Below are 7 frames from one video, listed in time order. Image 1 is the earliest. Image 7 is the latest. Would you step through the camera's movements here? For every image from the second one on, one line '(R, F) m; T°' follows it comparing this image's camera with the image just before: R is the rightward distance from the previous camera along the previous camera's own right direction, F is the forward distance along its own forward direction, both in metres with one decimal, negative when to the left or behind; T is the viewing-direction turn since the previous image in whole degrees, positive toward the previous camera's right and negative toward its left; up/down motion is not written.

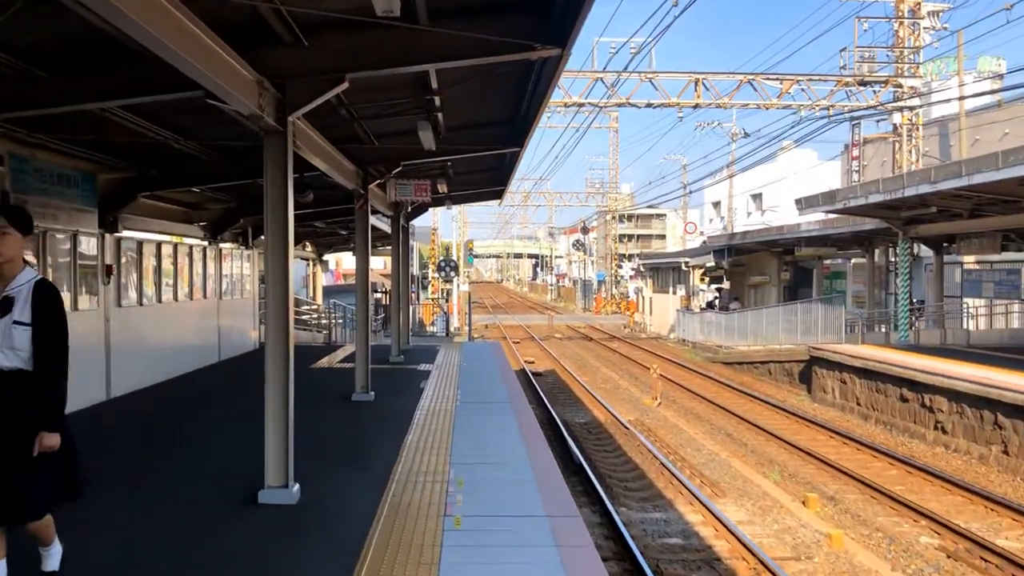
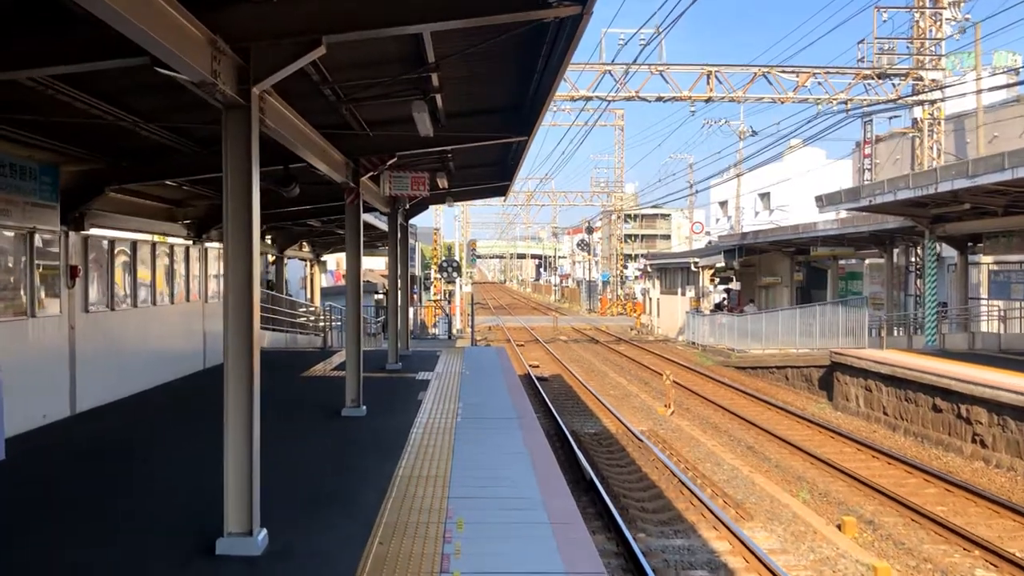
(0.0, +0.8) m; 0°
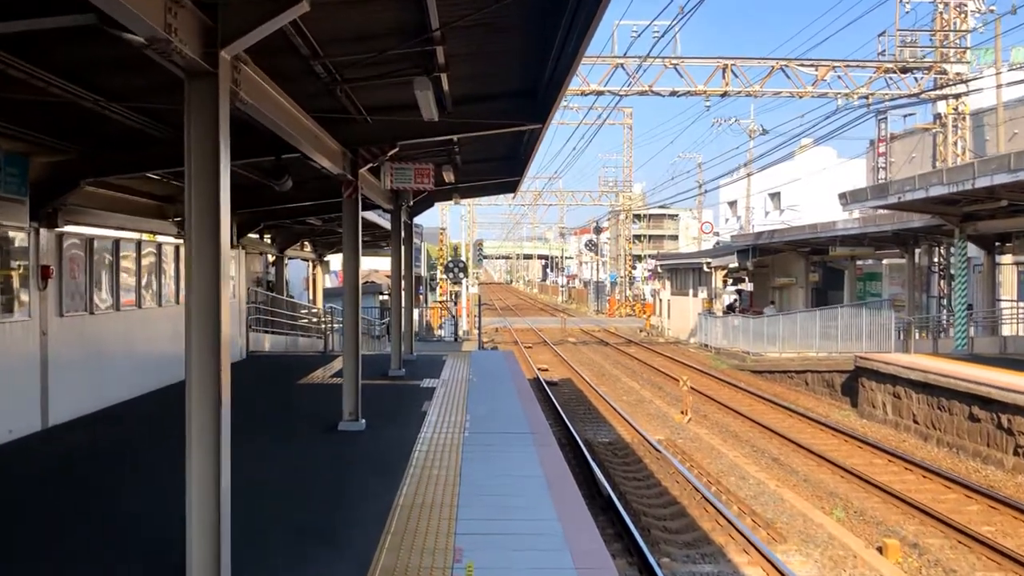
(-0.1, +0.7) m; 0°
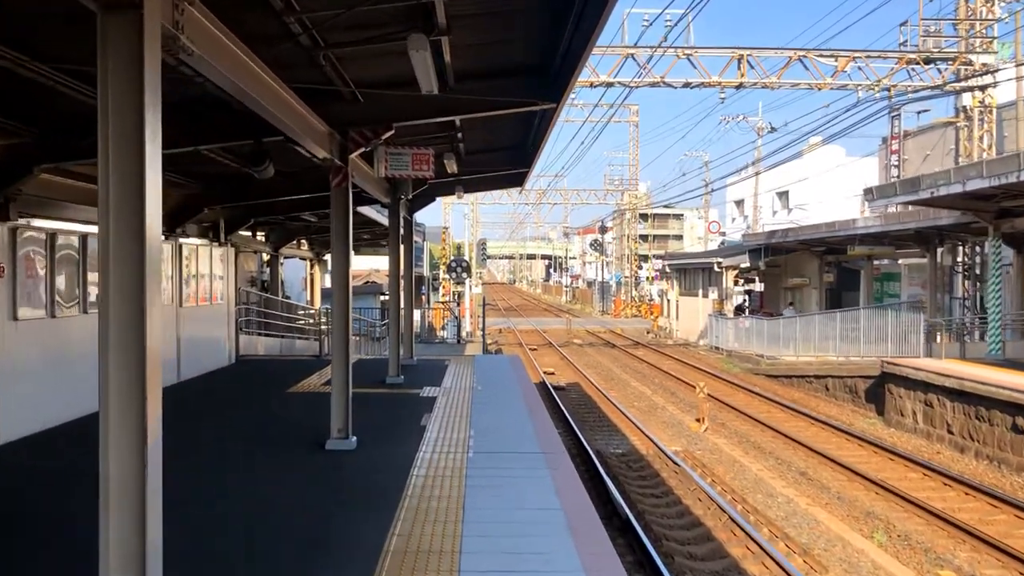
(-0.1, +0.8) m; 0°
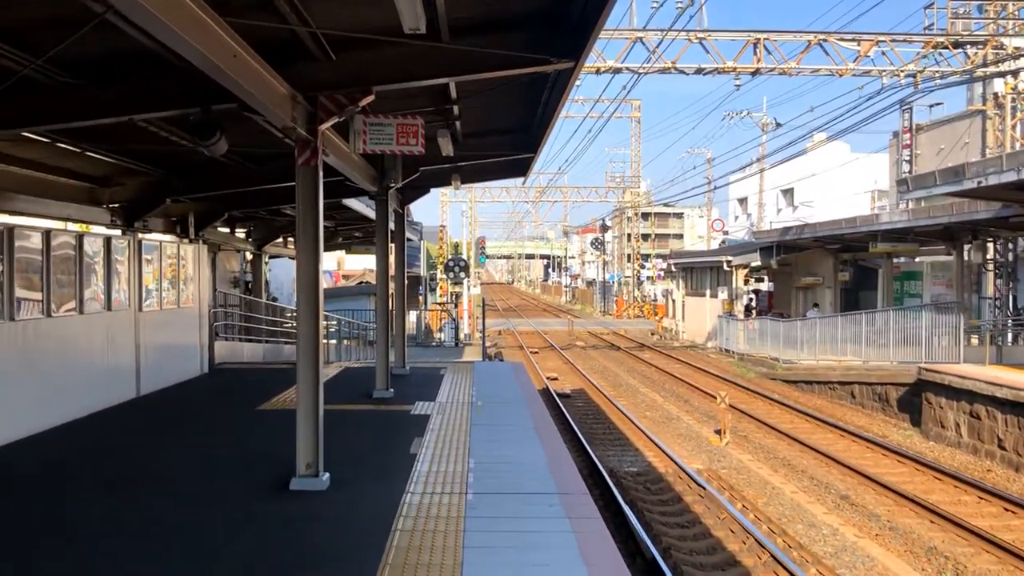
(-0.1, +1.2) m; 0°
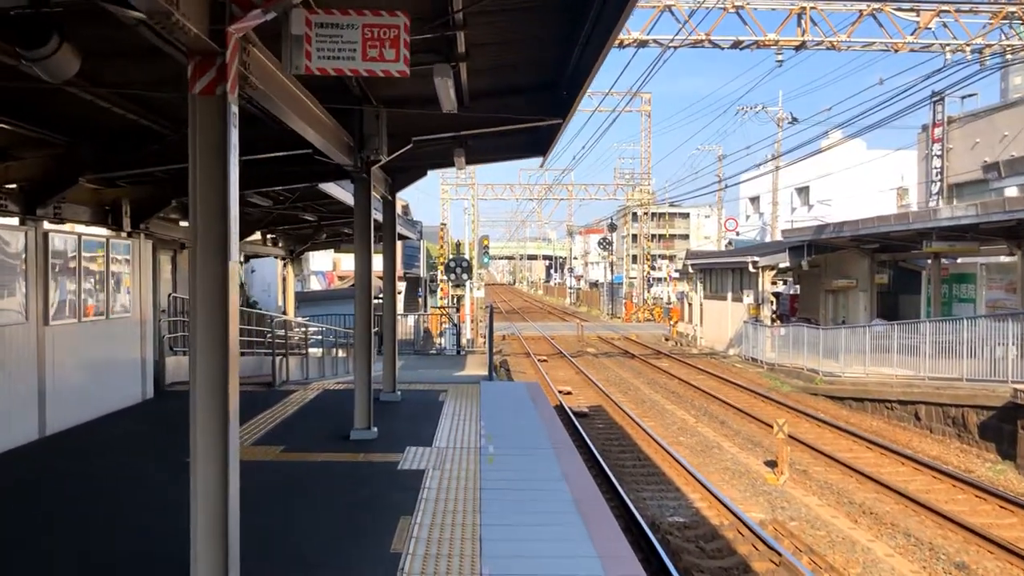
(-0.2, +2.1) m; 0°
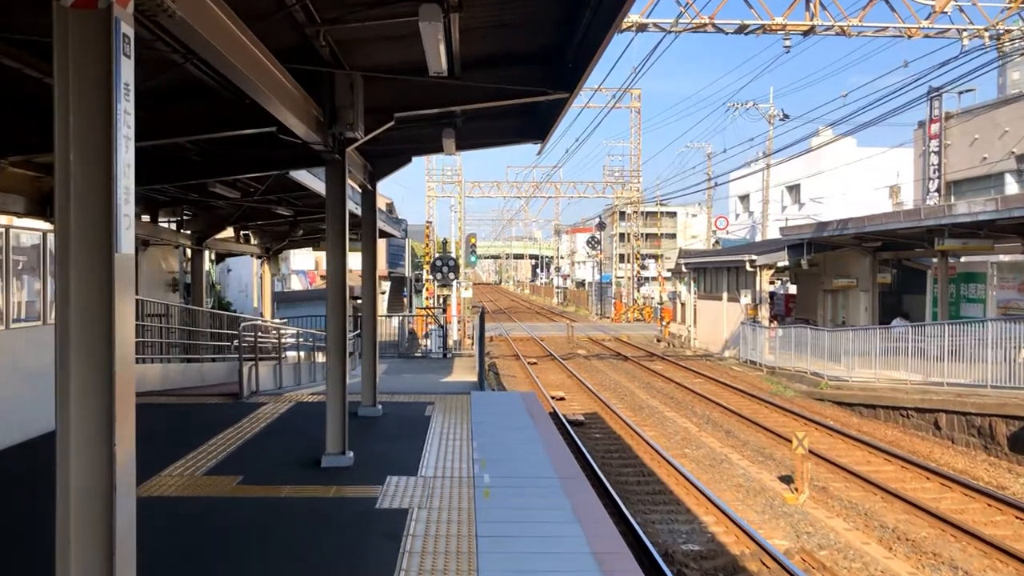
(-0.1, +1.0) m; +1°
